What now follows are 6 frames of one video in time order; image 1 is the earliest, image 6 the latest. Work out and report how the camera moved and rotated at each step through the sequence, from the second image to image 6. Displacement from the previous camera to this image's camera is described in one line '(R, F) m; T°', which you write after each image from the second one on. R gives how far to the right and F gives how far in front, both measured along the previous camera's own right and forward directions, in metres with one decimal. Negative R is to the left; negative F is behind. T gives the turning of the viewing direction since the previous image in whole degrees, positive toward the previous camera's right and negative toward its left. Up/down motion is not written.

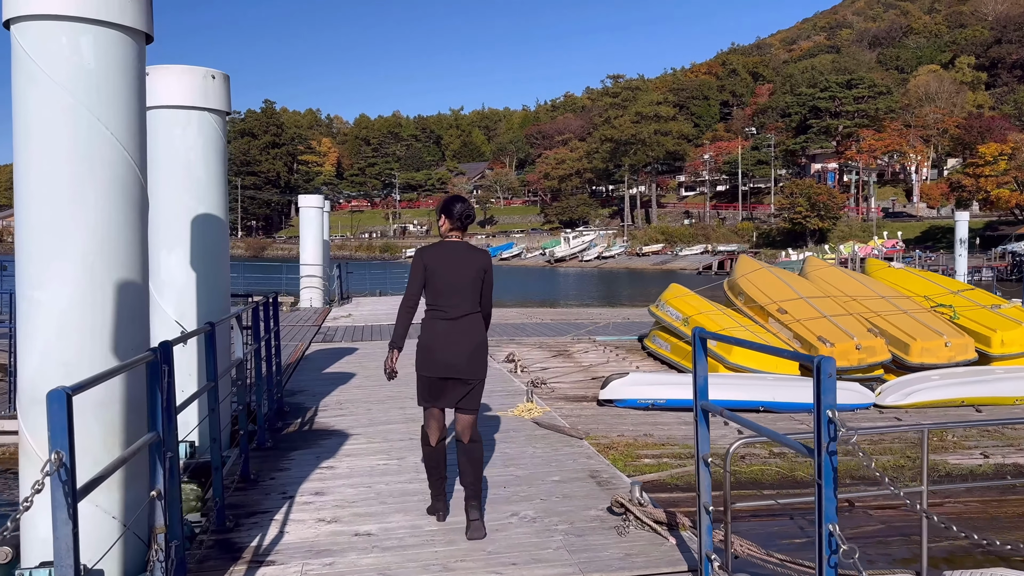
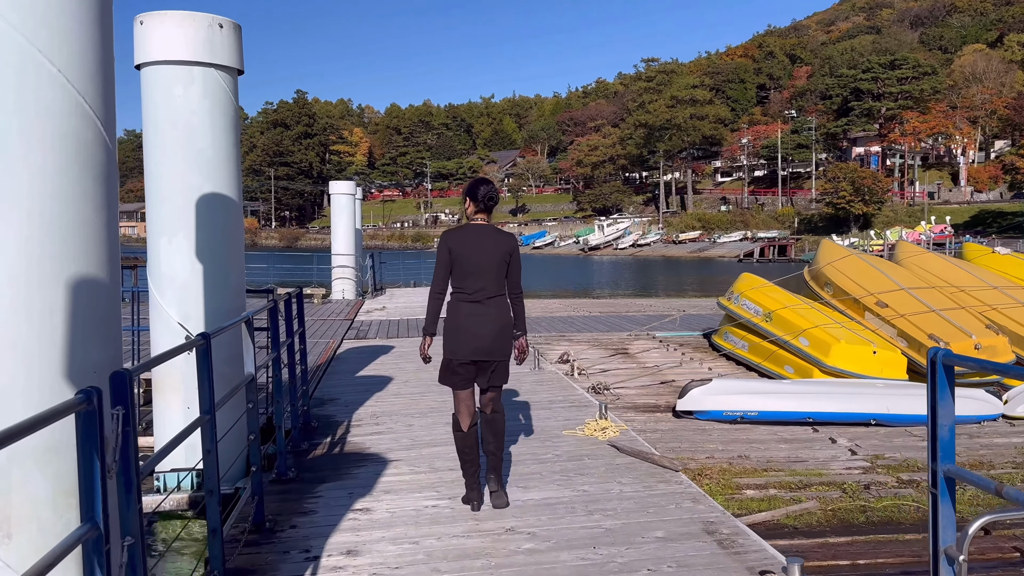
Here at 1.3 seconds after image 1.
(-0.2, +0.9) m; -2°
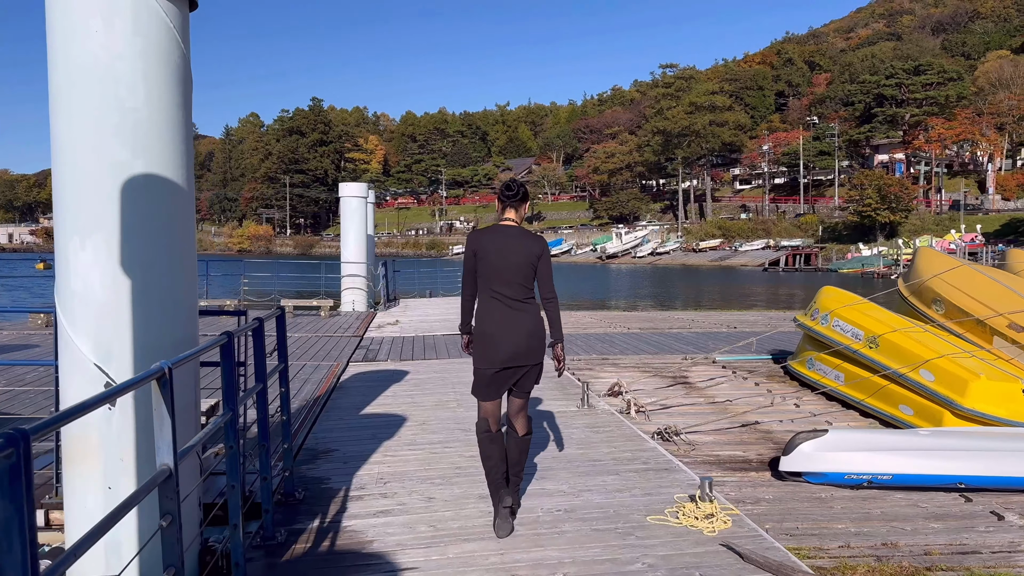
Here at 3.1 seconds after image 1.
(-0.2, +1.3) m; -1°
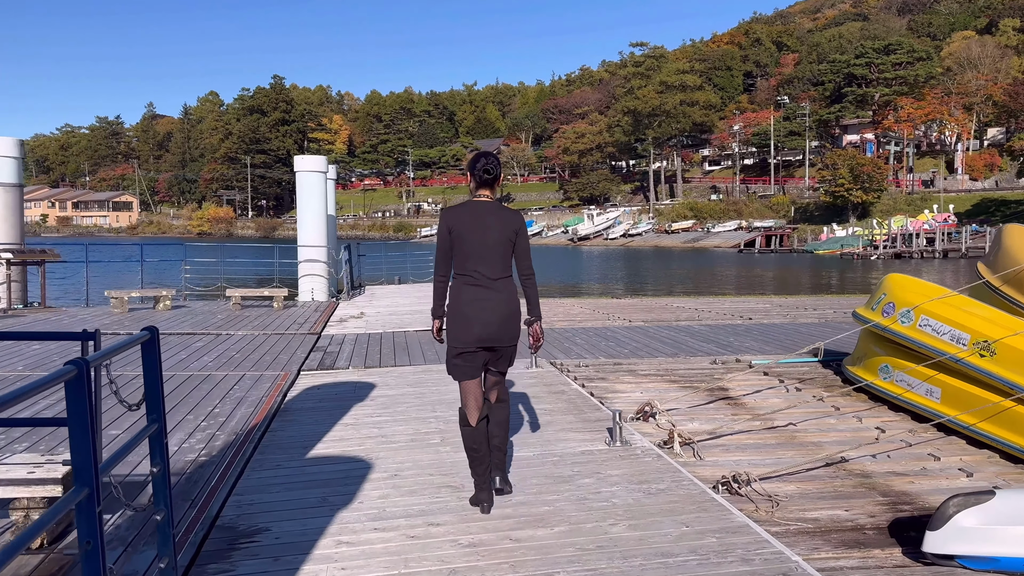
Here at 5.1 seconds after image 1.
(-0.2, +1.4) m; +2°
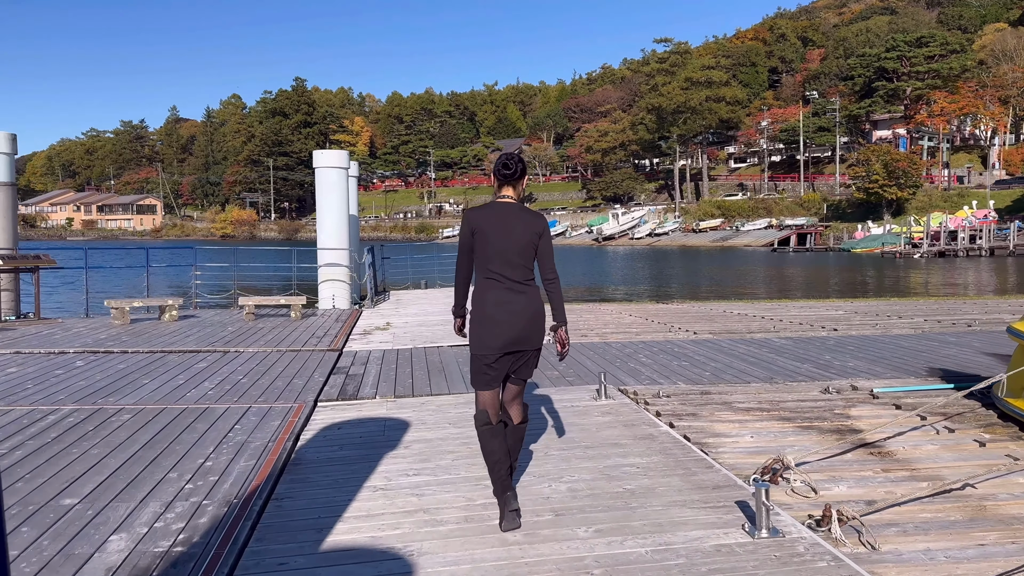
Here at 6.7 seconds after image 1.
(-0.3, +1.1) m; -2°
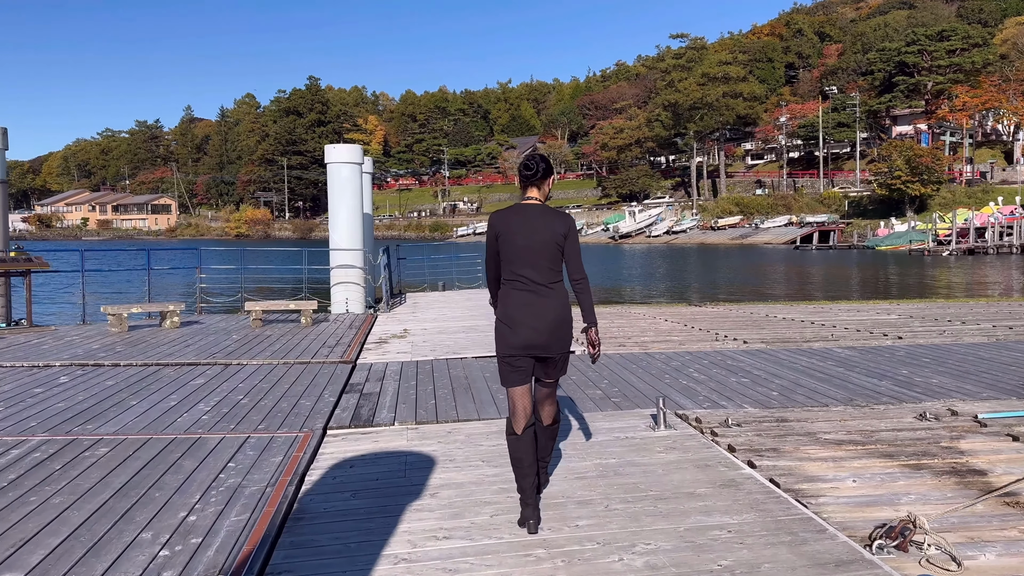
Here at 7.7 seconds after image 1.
(-0.1, +0.7) m; -1°
